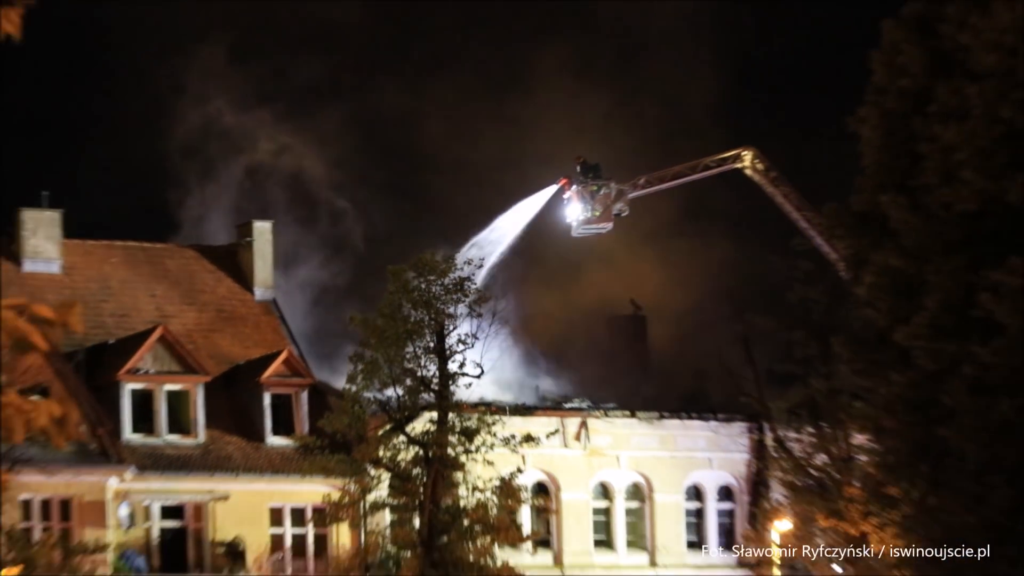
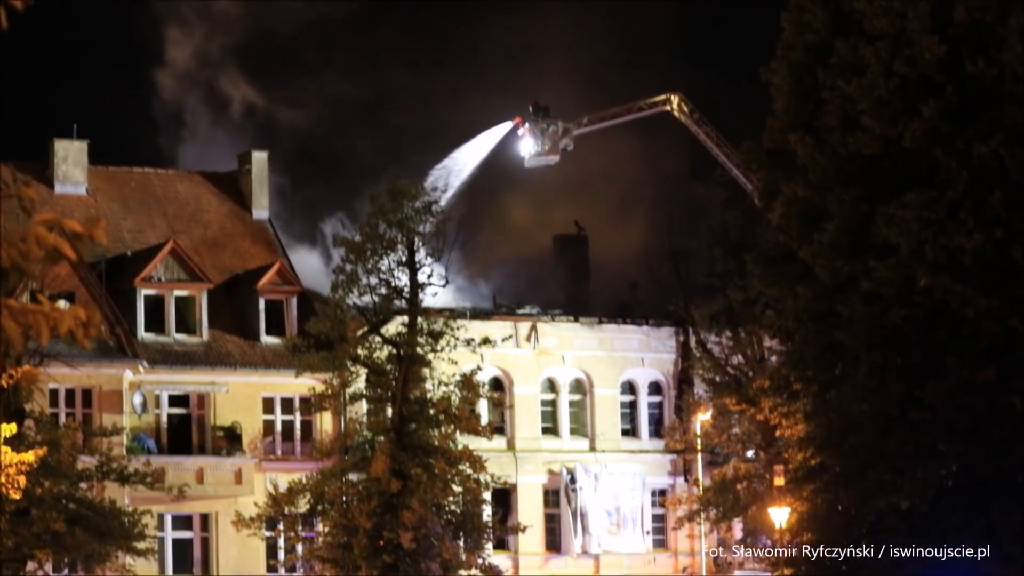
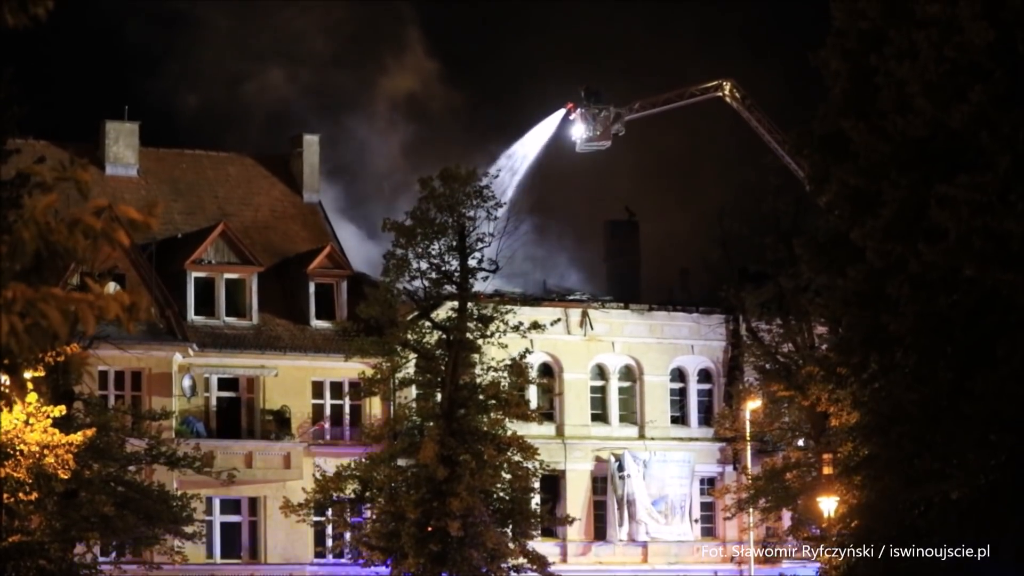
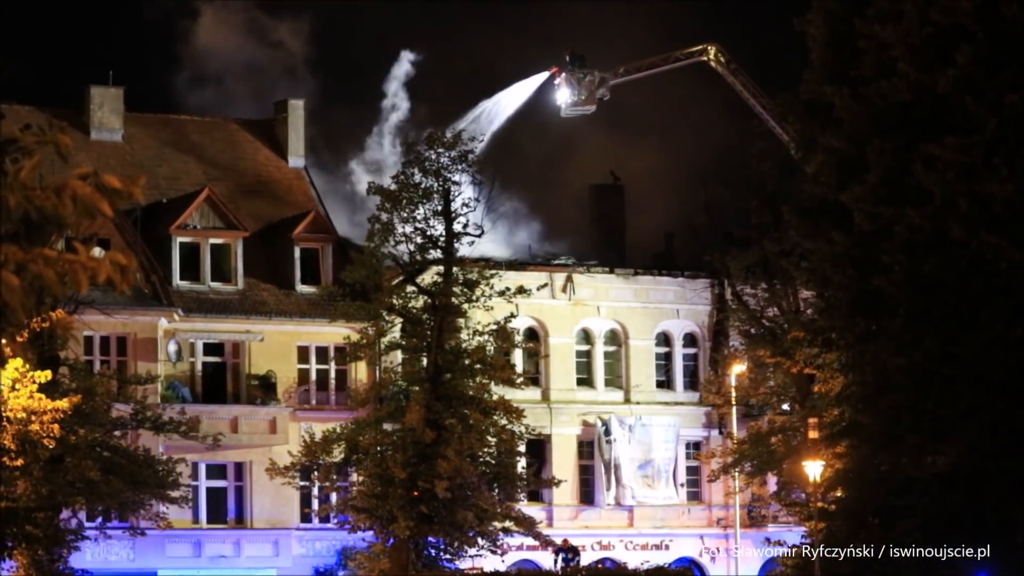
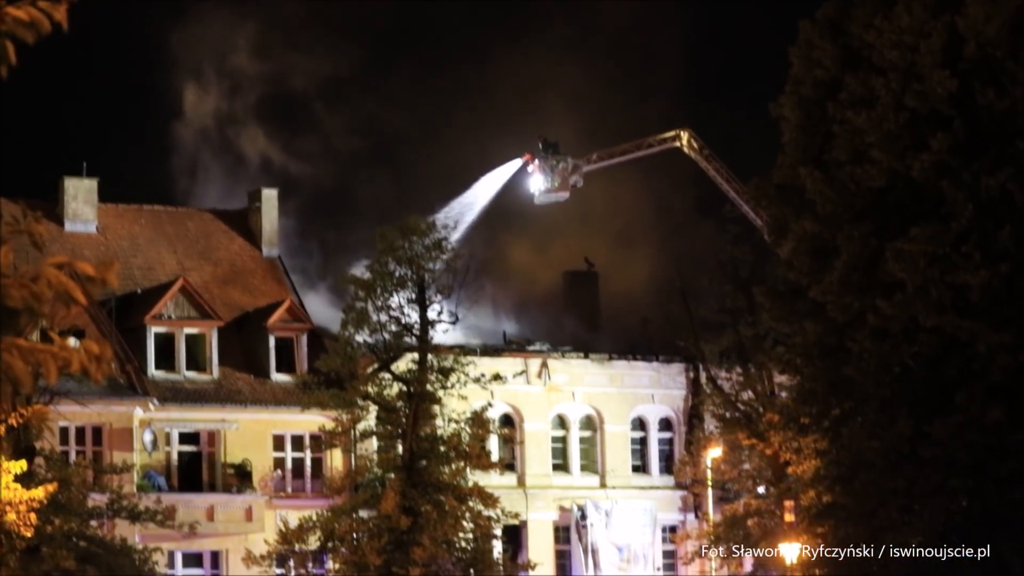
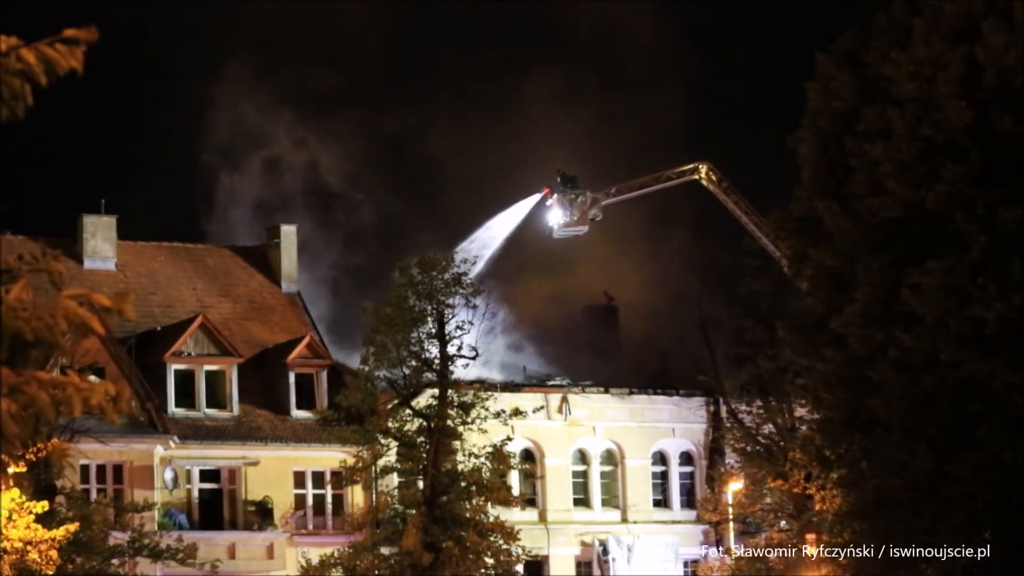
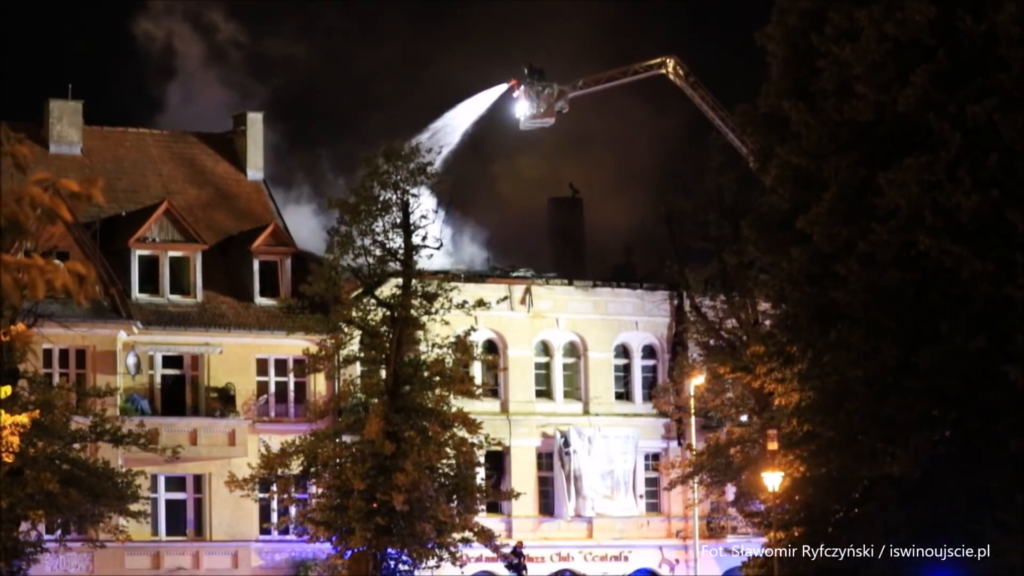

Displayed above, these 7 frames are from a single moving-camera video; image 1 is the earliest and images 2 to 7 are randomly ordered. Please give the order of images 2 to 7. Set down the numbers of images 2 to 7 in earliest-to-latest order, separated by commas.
6, 5, 2, 7, 4, 3
